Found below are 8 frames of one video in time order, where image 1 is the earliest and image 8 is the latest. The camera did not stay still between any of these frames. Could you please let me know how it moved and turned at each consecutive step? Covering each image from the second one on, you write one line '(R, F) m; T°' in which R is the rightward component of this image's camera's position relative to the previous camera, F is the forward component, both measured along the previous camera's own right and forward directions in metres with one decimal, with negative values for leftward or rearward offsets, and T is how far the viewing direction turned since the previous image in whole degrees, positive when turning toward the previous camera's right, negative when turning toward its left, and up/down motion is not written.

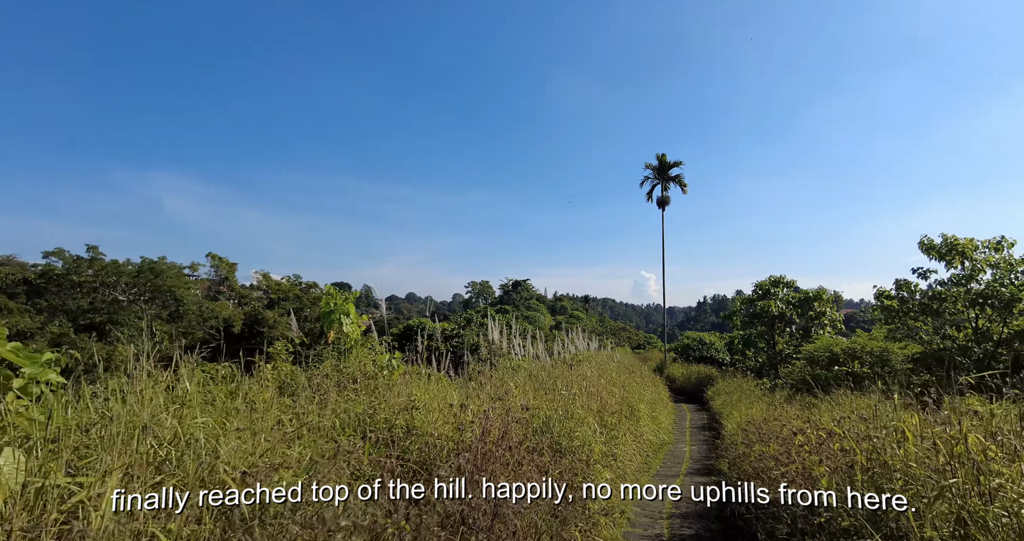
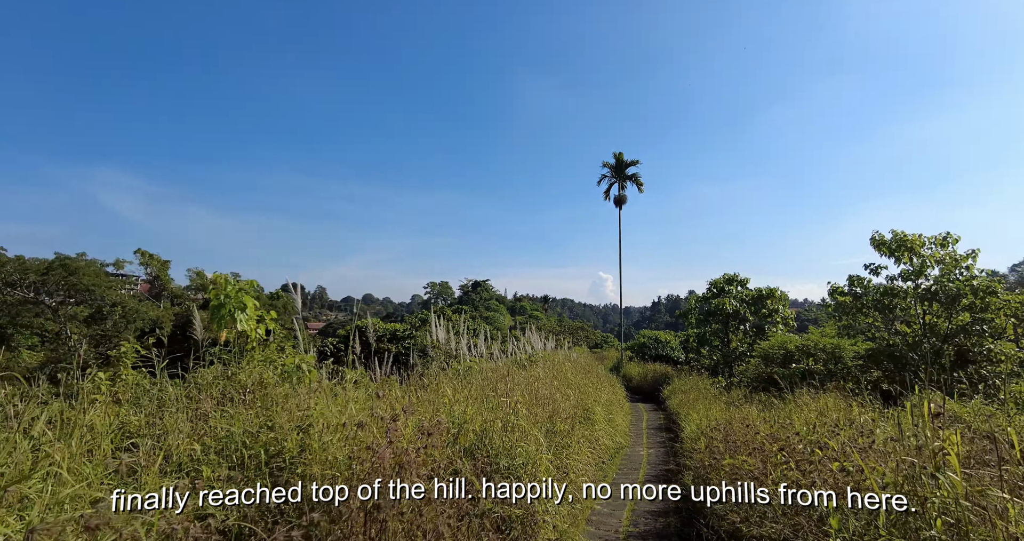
(+0.2, +0.6) m; +5°
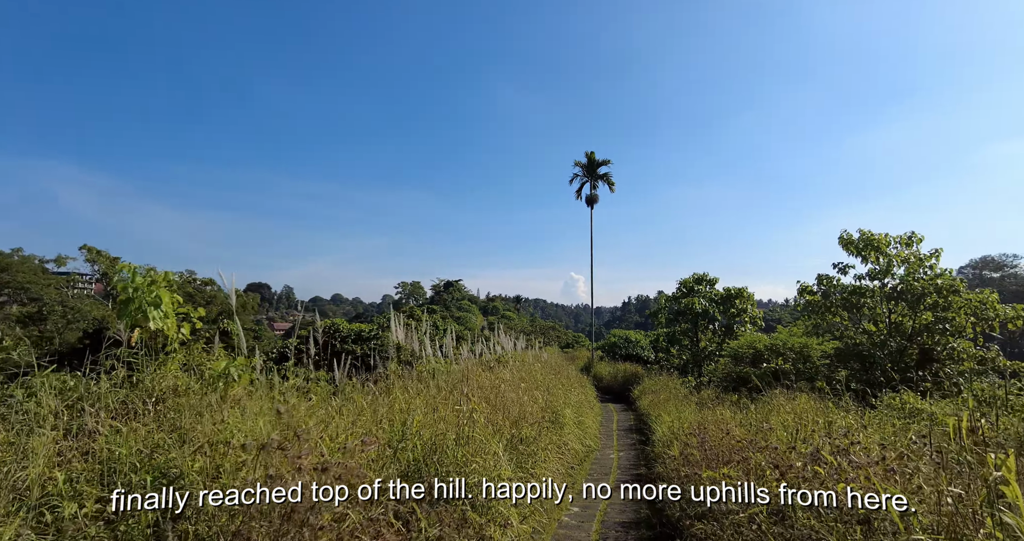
(+0.1, +0.3) m; +3°
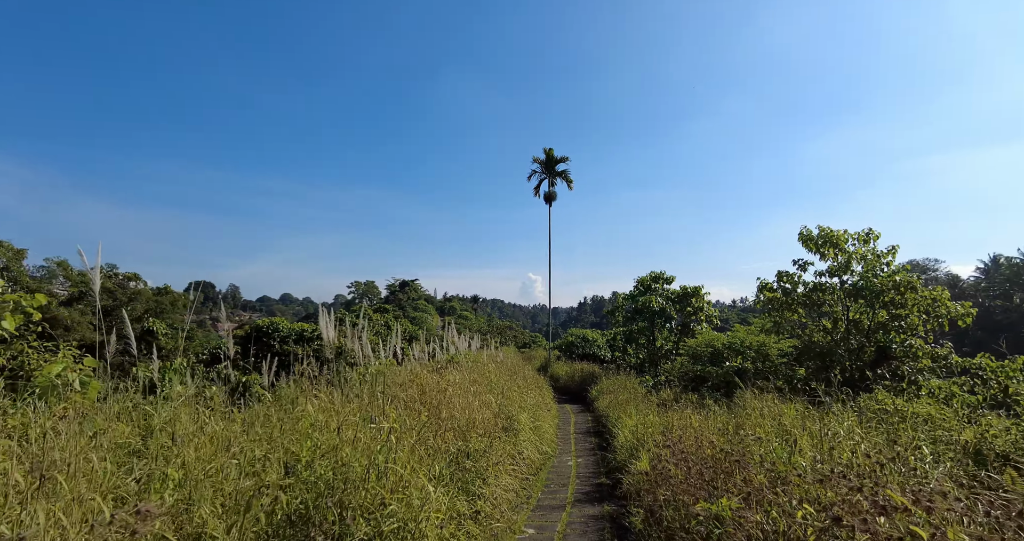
(+0.1, +0.6) m; +5°
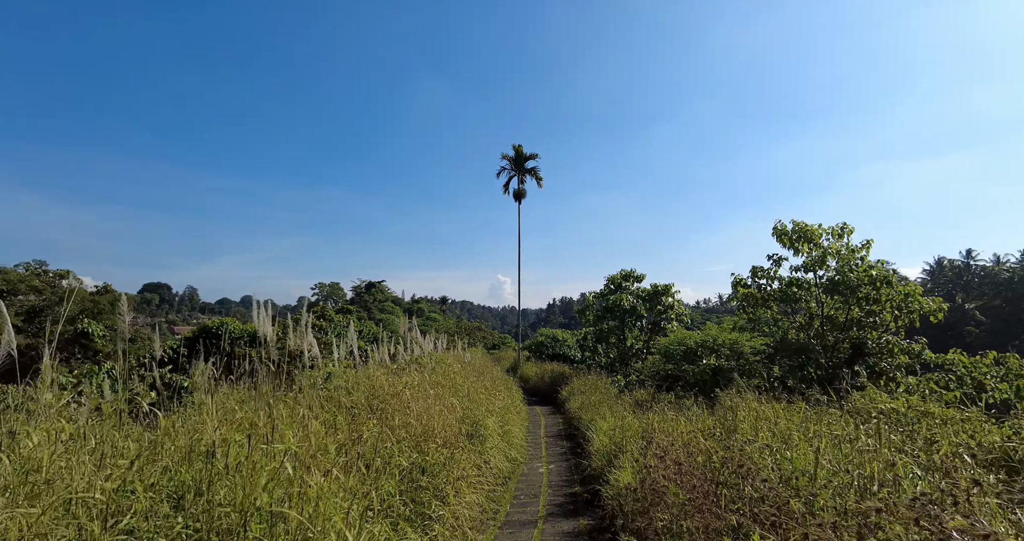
(0.0, +0.5) m; +4°
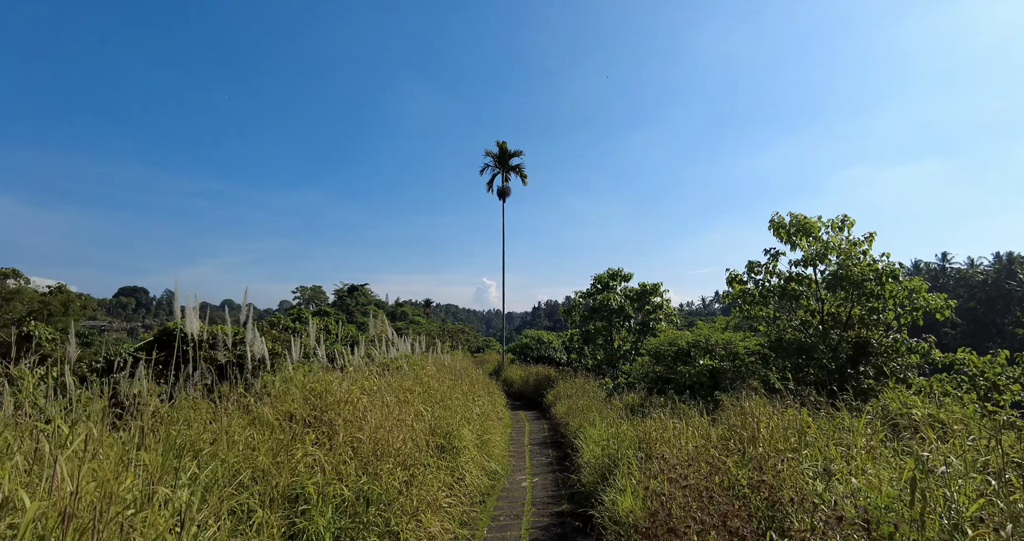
(+0.1, +0.6) m; +2°
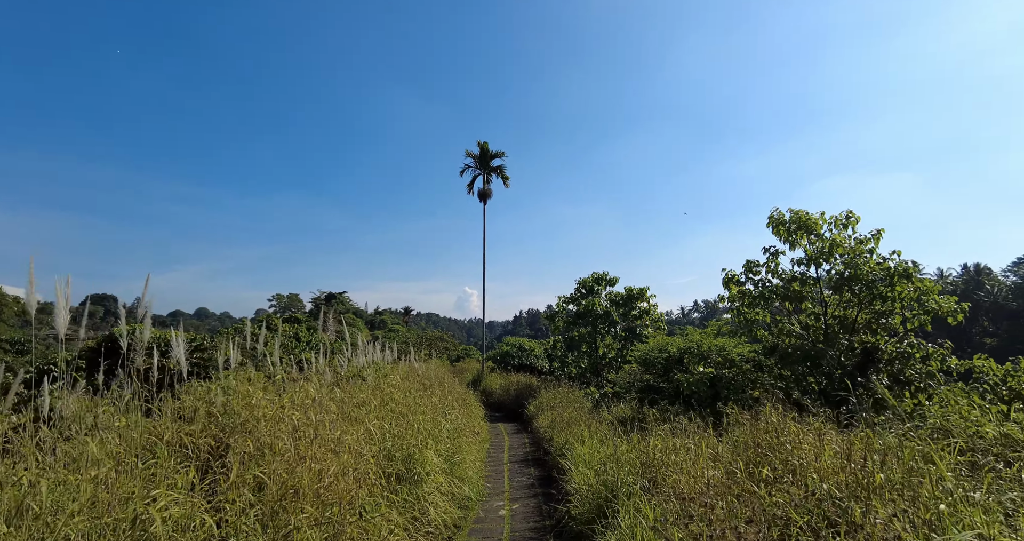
(0.0, +0.8) m; +2°
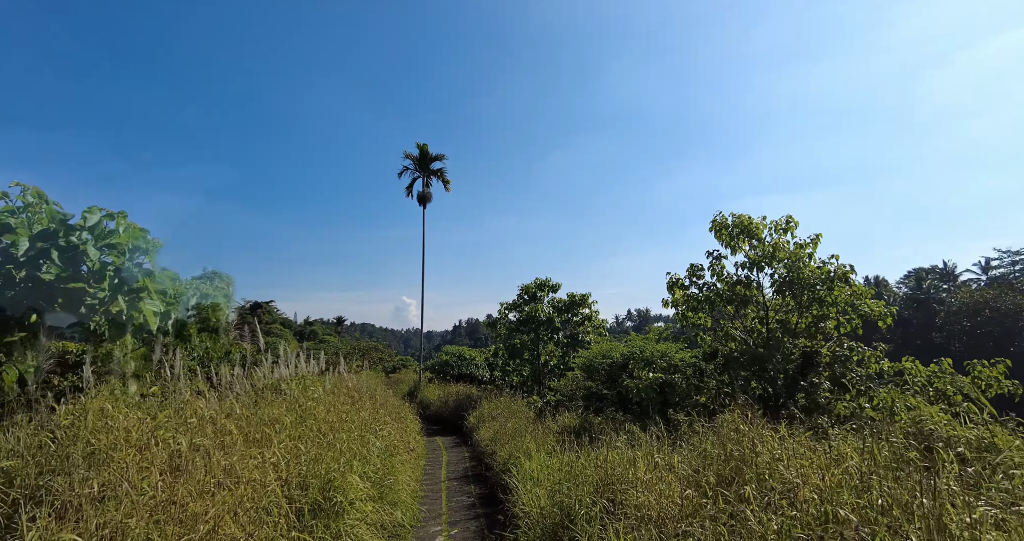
(0.0, +0.5) m; +7°
